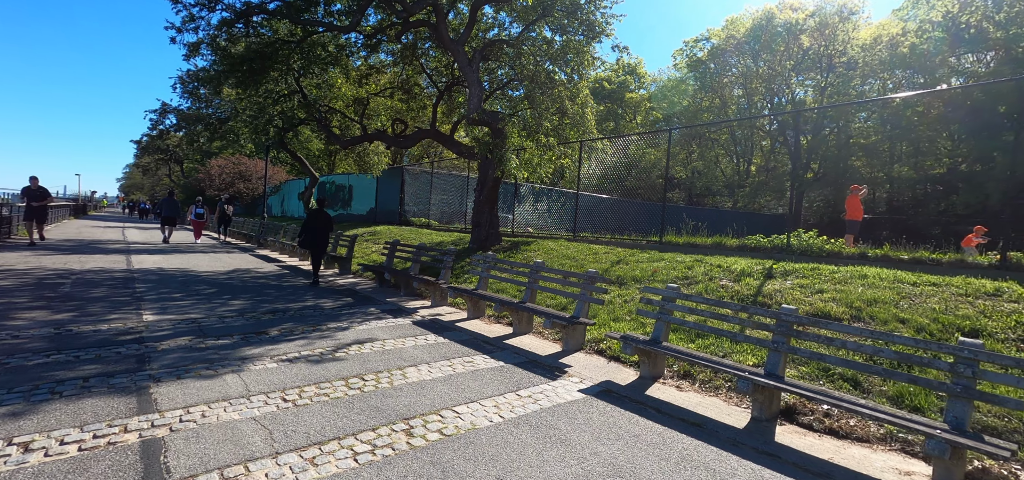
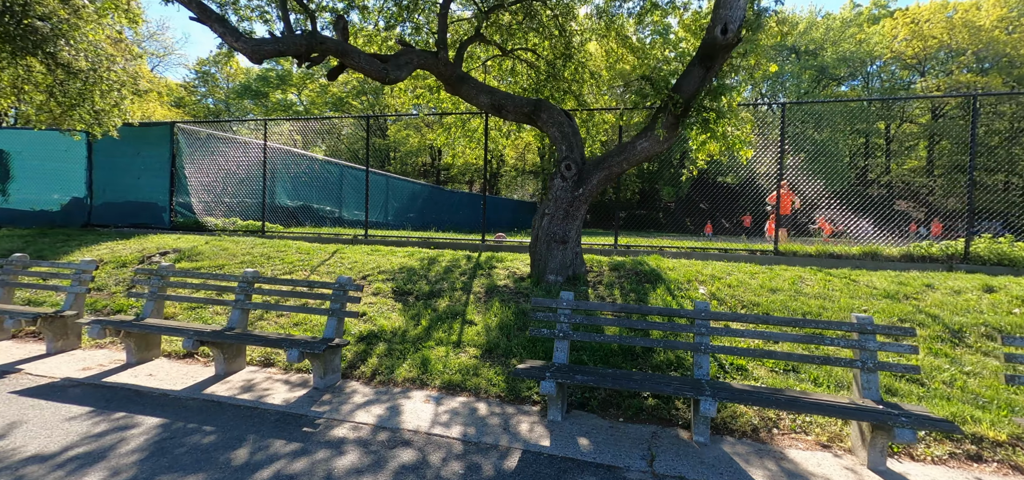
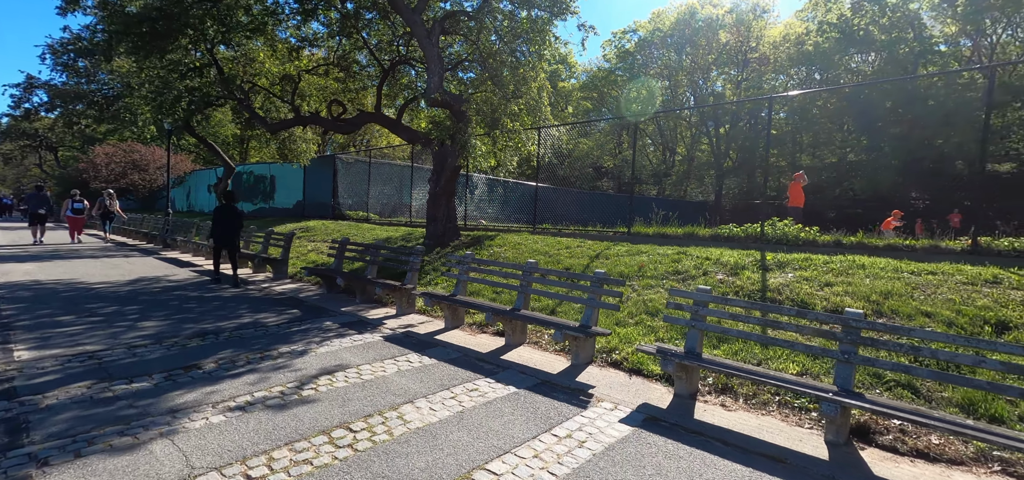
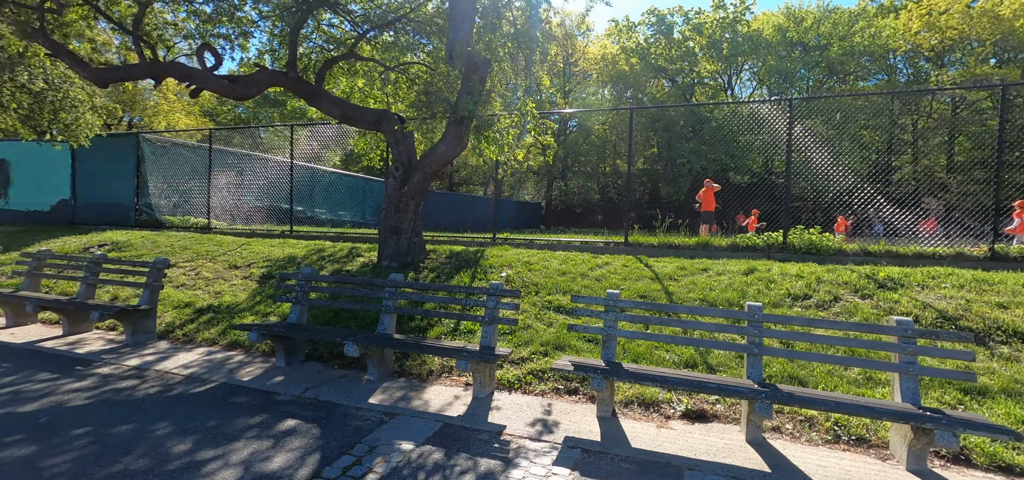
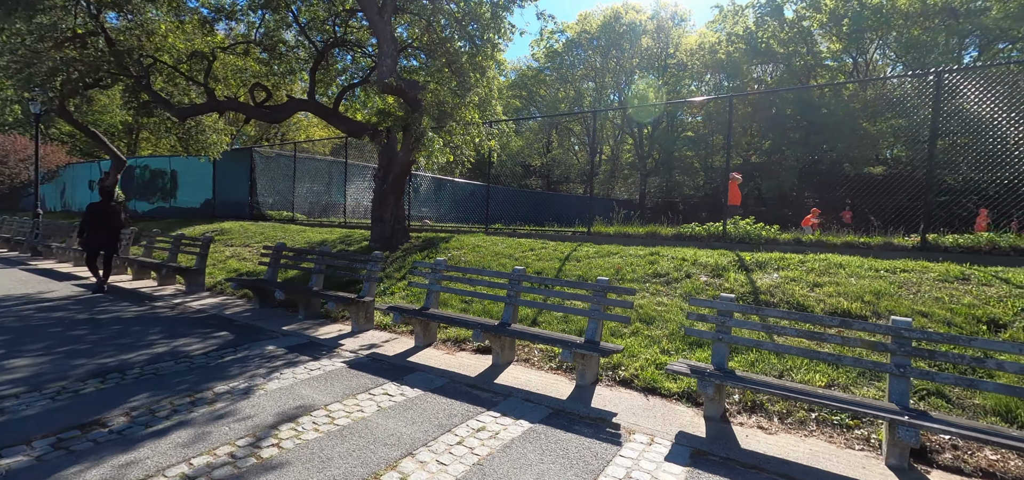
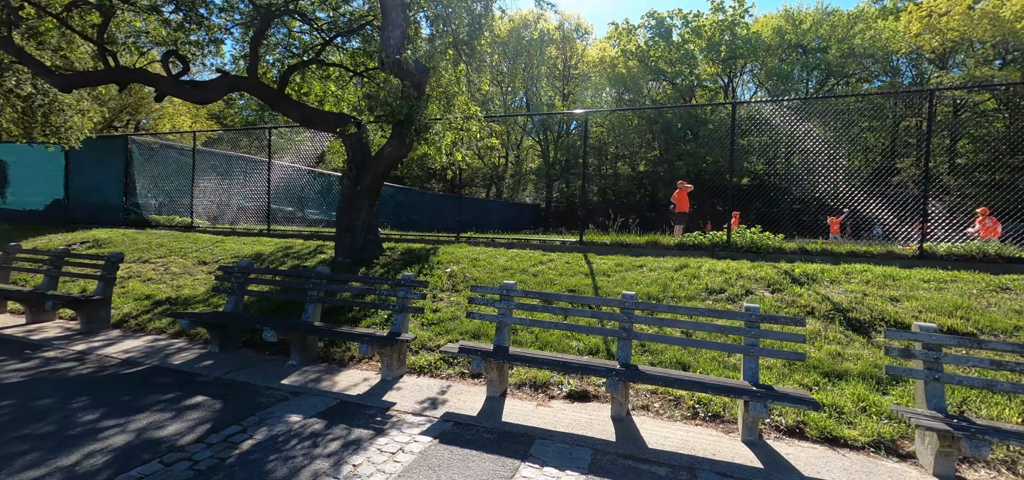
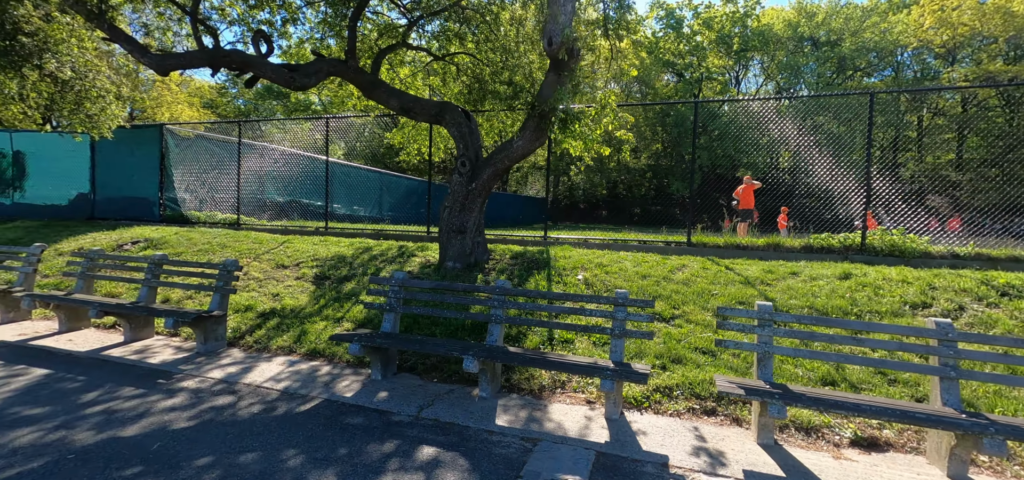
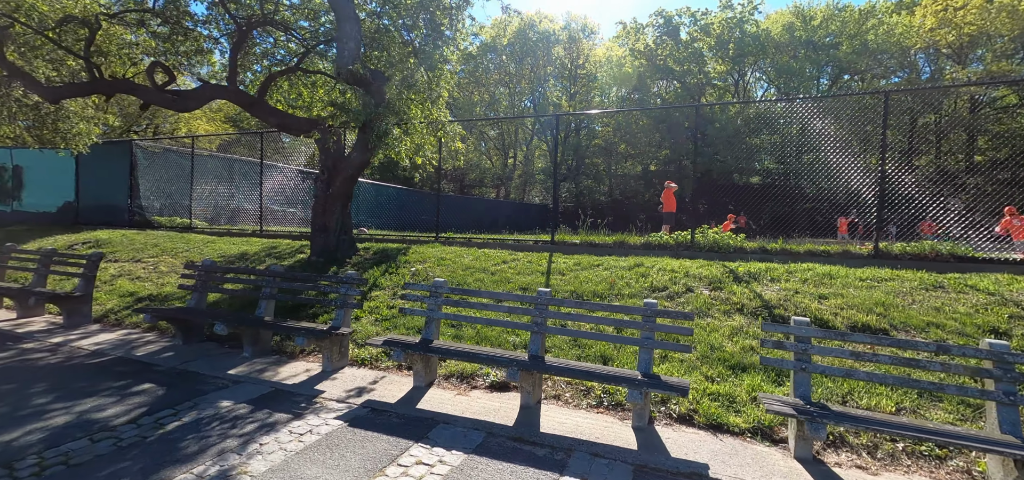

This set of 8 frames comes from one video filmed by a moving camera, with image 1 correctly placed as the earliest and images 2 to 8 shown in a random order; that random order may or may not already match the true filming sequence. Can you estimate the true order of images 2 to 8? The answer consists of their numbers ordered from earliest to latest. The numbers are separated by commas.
3, 5, 8, 6, 4, 7, 2
